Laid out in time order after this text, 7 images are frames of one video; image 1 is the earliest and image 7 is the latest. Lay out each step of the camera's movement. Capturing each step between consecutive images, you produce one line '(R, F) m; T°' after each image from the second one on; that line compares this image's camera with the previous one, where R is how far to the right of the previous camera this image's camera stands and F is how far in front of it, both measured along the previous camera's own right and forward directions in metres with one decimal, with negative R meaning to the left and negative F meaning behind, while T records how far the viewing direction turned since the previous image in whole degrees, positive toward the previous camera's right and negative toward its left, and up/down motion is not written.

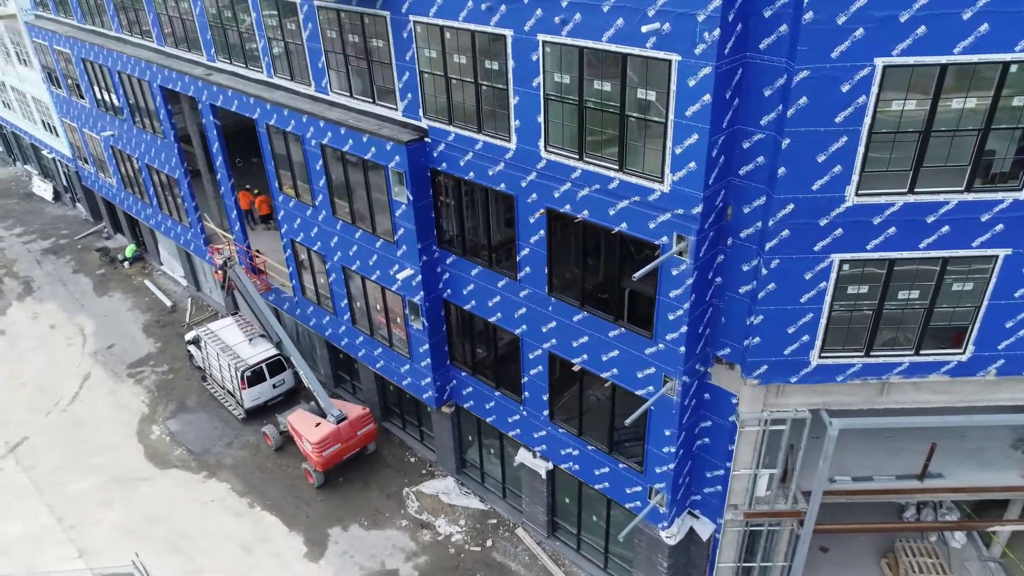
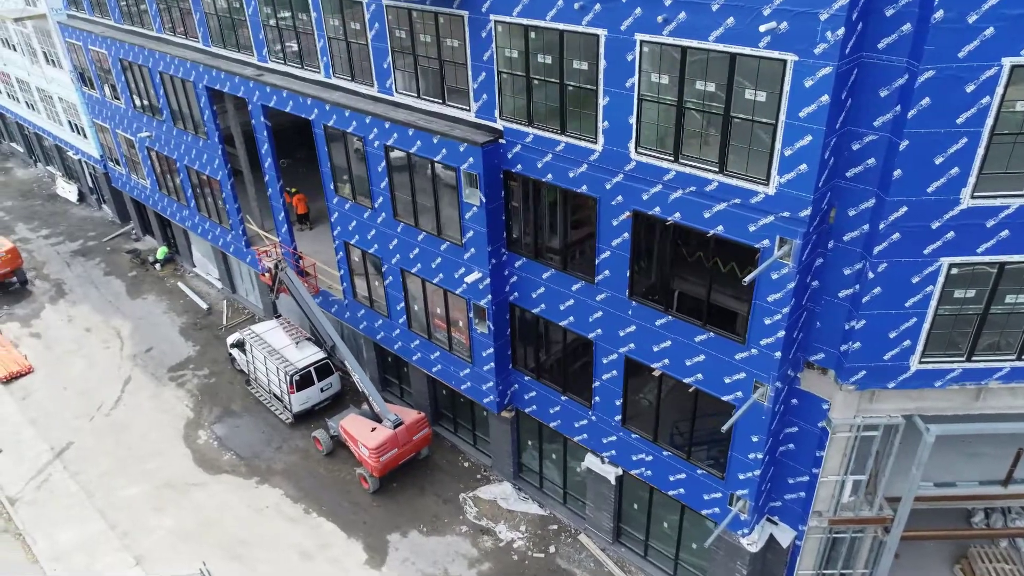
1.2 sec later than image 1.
(-1.8, +0.3) m; 0°
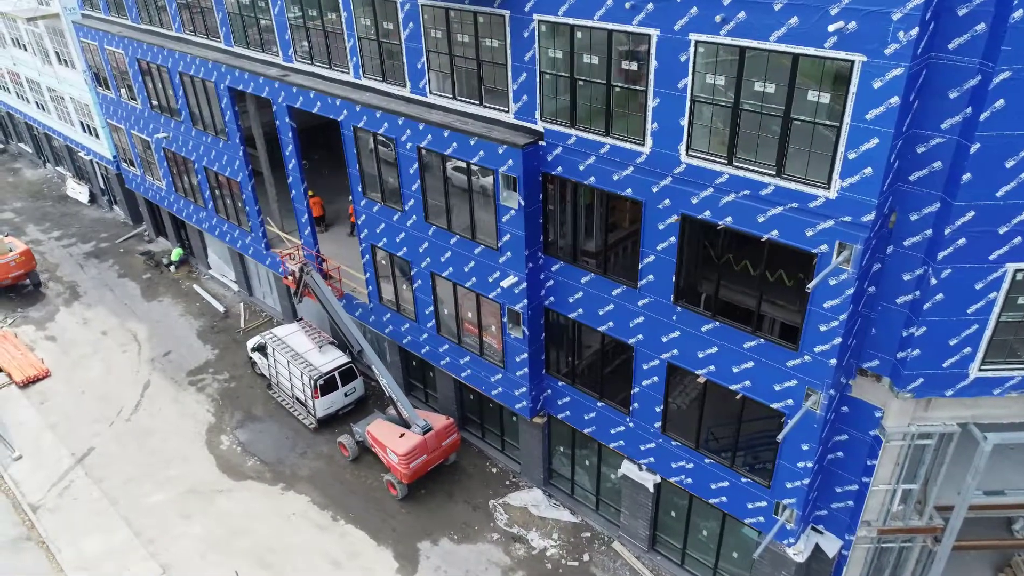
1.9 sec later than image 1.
(-1.0, +0.3) m; 0°
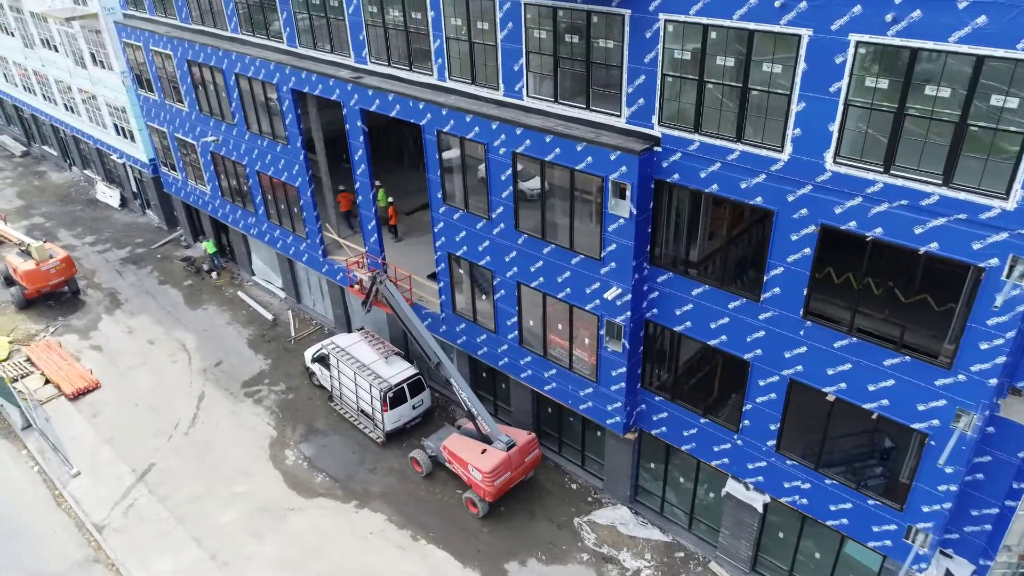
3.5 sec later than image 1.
(-2.6, +0.8) m; 0°
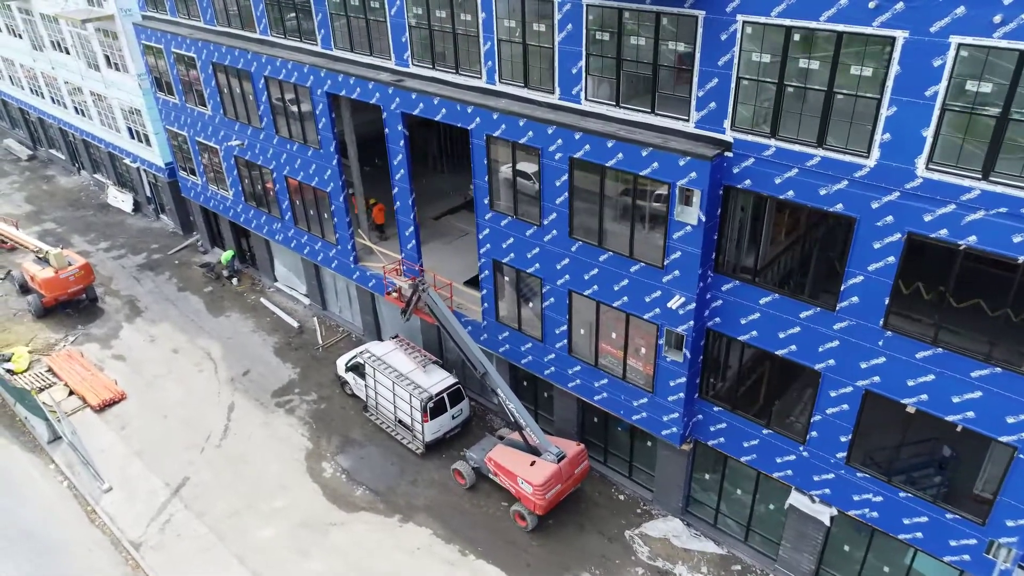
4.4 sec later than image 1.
(-1.6, +0.5) m; +1°
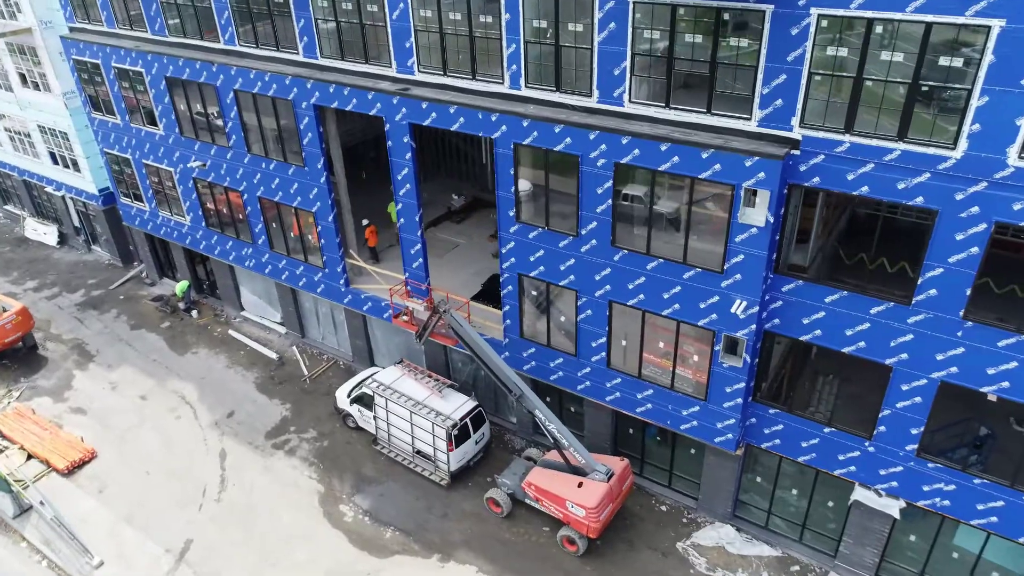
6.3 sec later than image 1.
(-3.2, +1.3) m; +7°
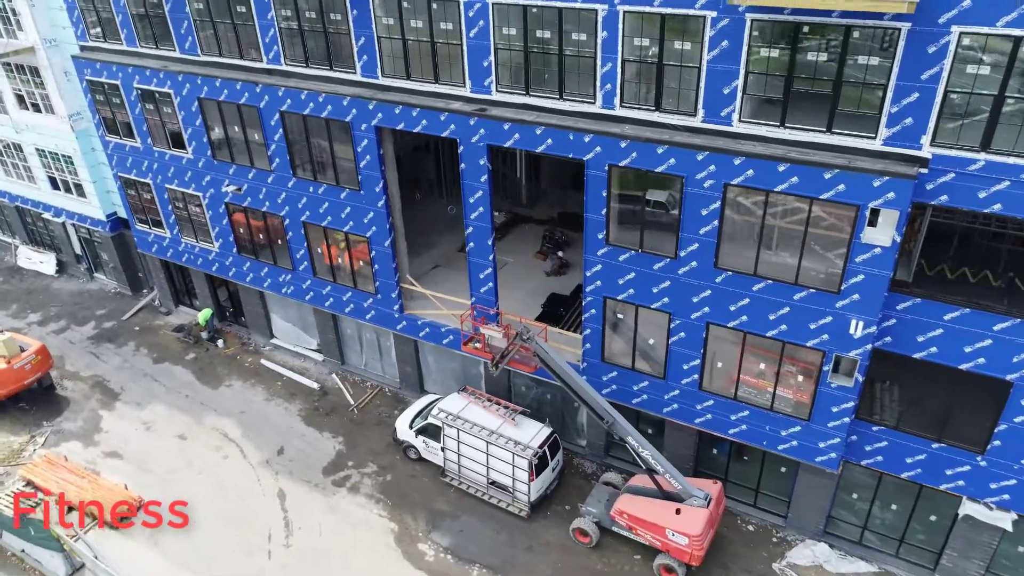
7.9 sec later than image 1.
(-3.5, +0.8) m; +4°
